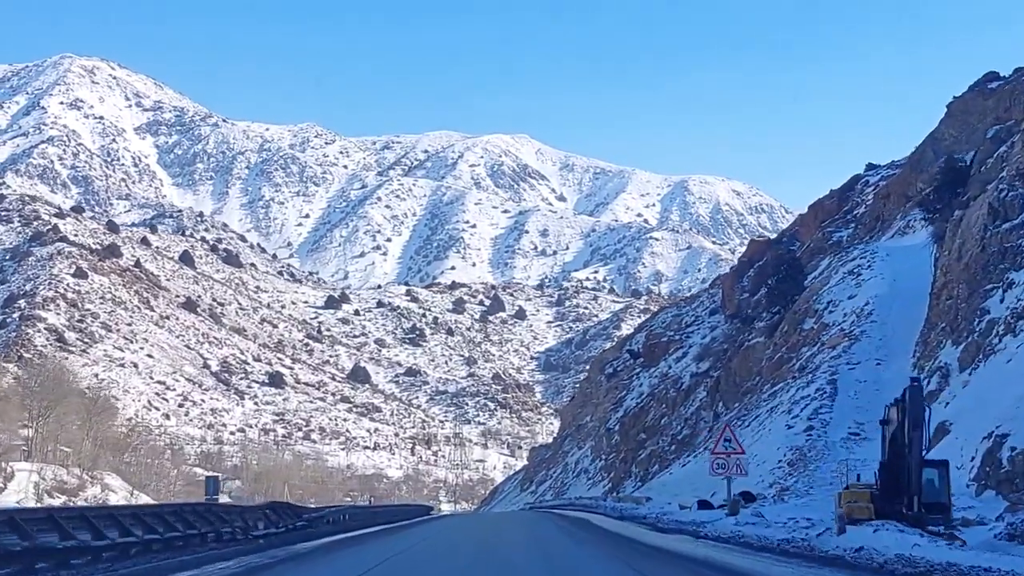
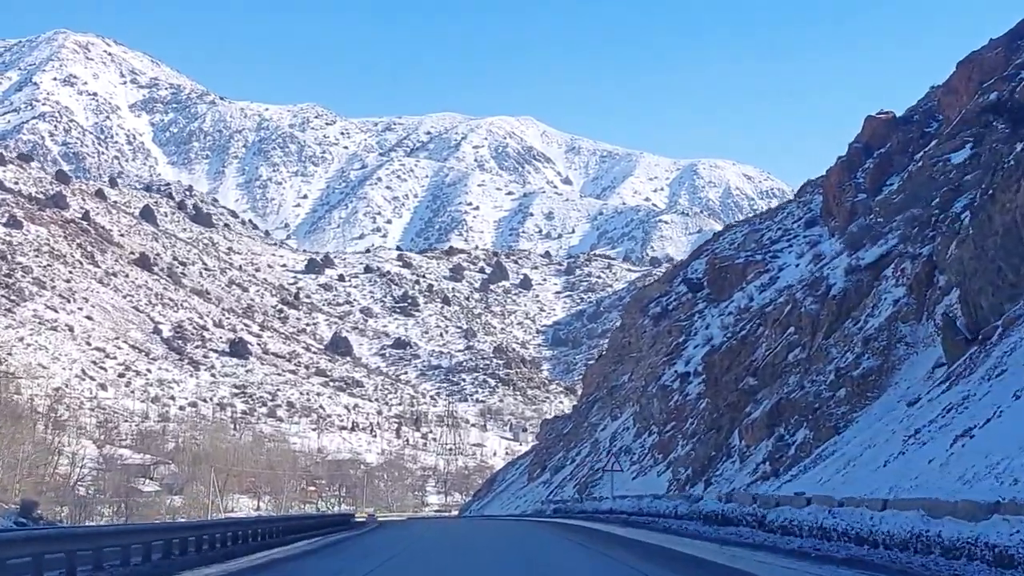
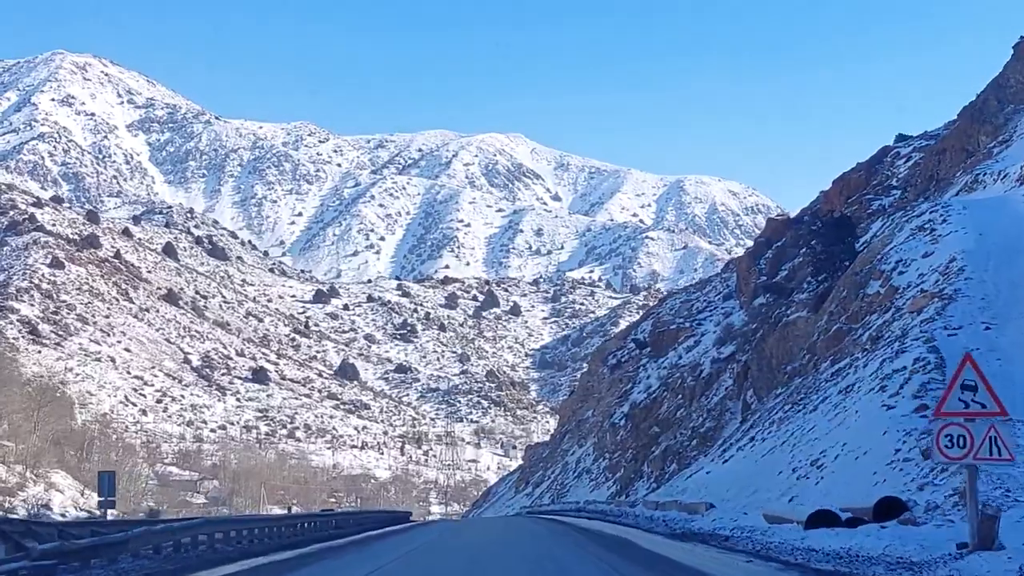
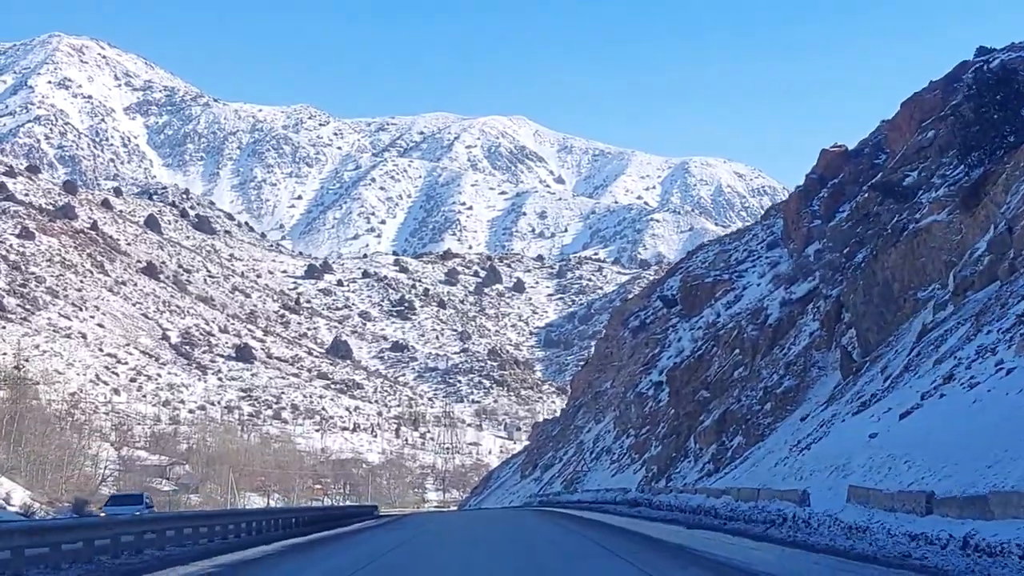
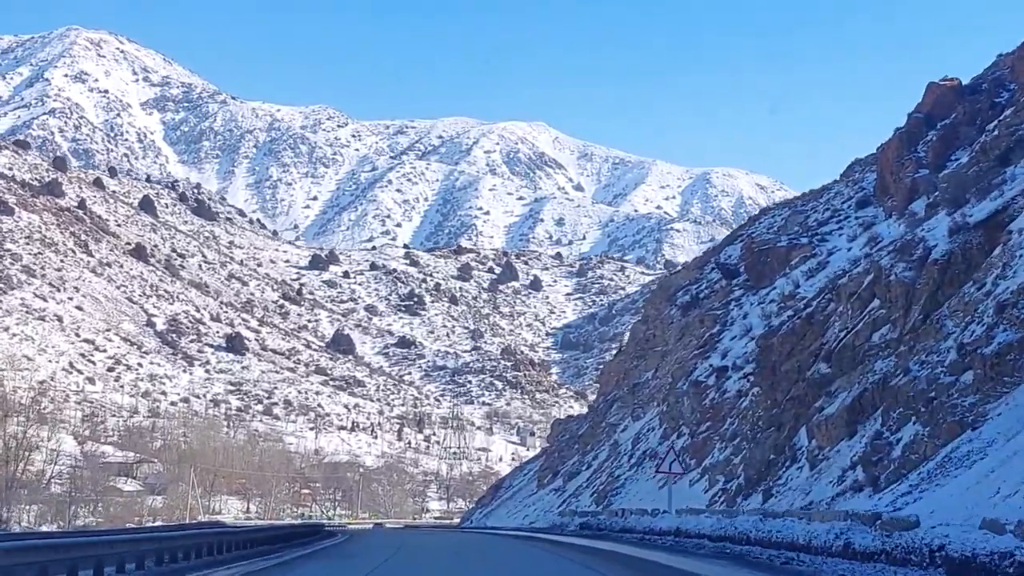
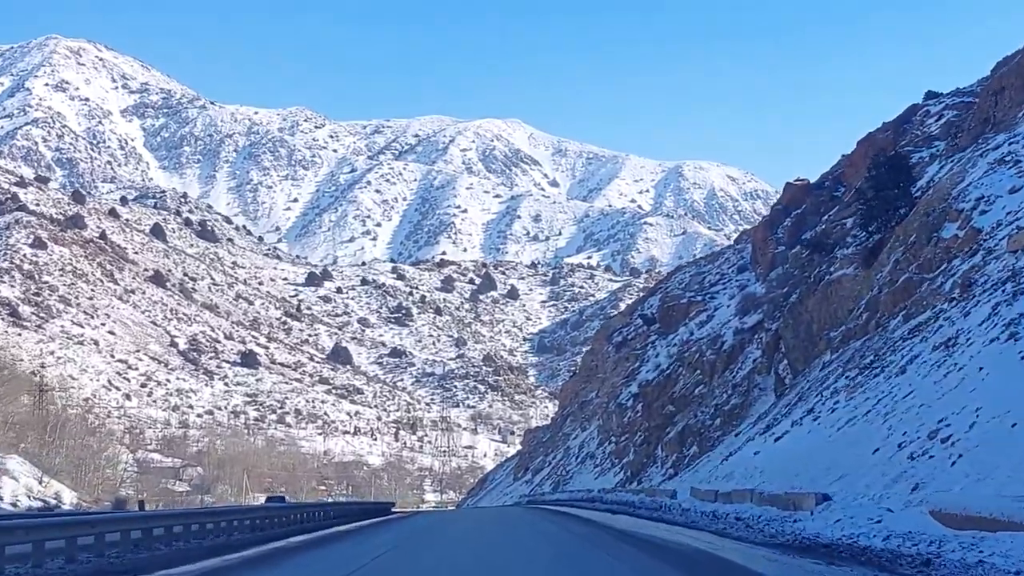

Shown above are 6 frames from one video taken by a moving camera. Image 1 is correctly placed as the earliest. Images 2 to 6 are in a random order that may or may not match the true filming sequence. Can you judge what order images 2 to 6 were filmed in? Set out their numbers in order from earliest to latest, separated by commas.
3, 6, 4, 2, 5
